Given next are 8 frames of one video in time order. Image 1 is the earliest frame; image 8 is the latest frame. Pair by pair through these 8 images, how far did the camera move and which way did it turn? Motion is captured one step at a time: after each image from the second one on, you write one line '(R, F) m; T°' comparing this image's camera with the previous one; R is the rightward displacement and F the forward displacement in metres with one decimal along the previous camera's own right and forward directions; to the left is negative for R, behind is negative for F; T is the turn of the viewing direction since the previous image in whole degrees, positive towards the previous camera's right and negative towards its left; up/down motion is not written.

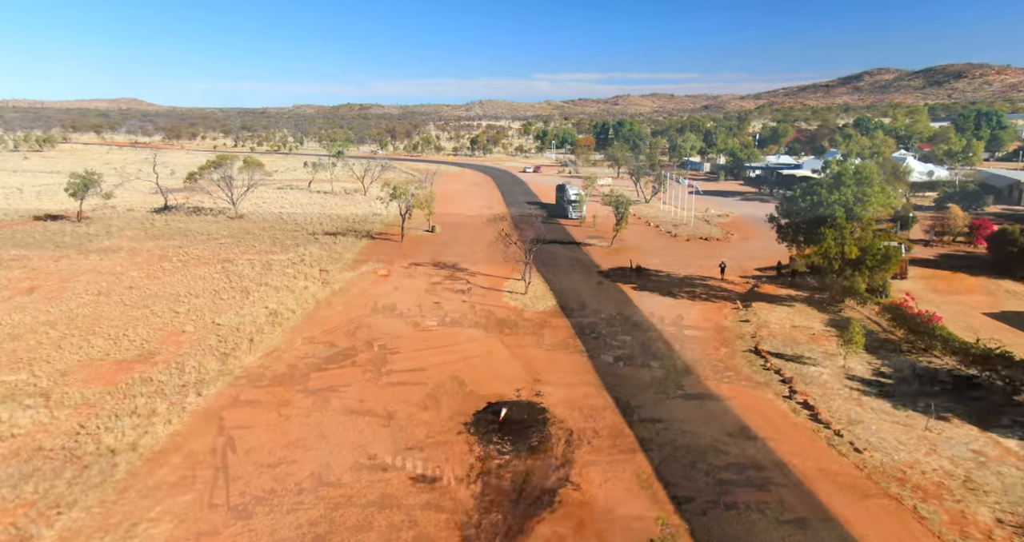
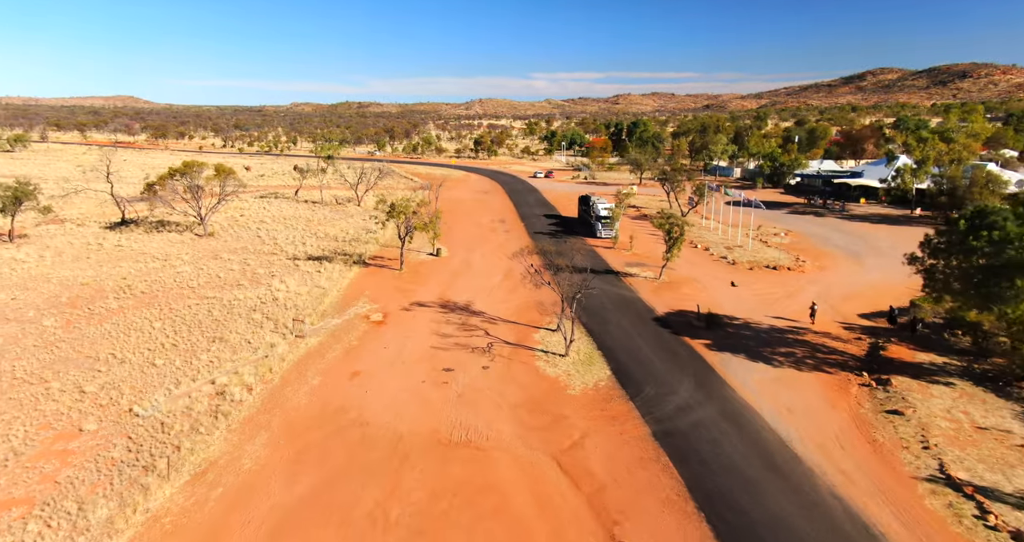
(-1.3, +7.9) m; 0°
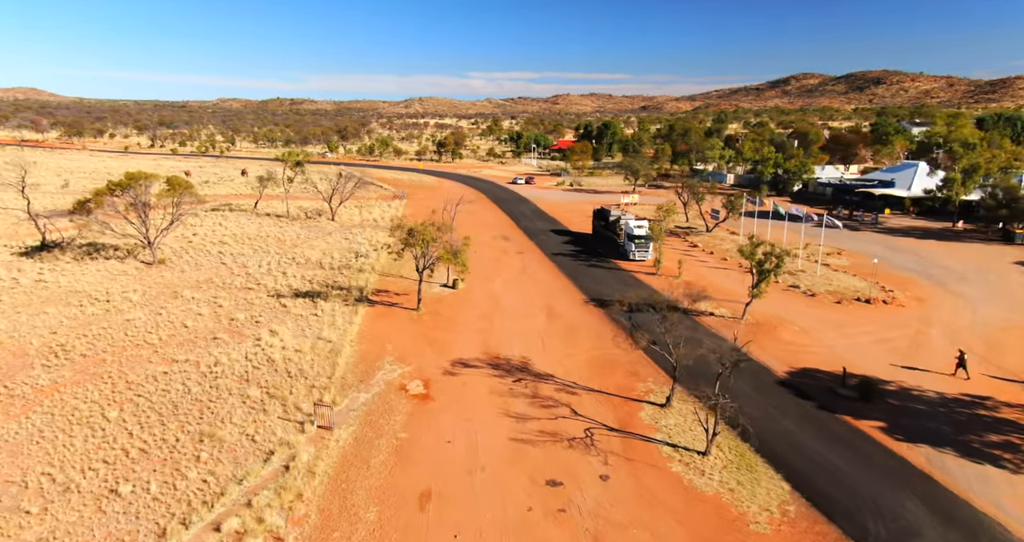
(-4.8, +6.8) m; +6°
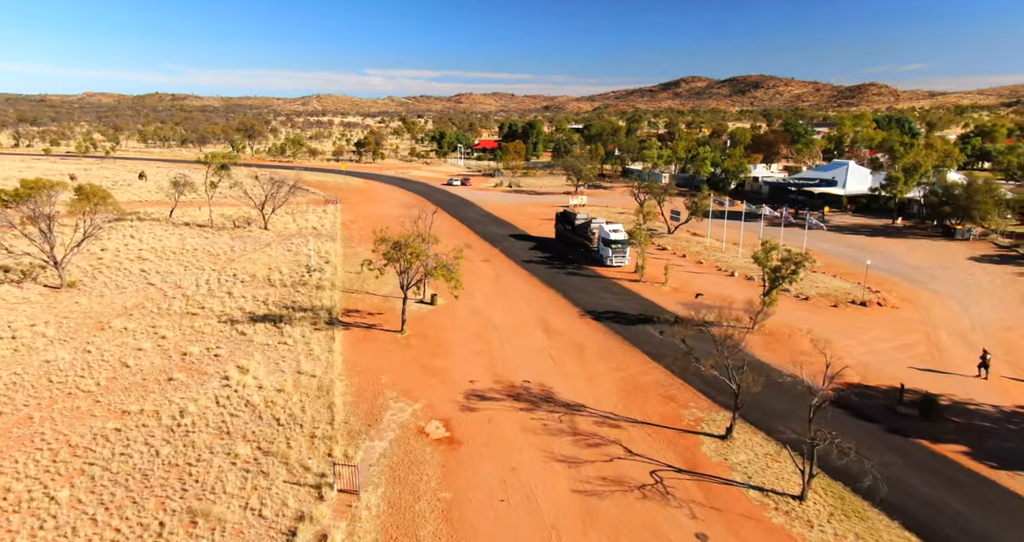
(-3.6, +2.8) m; +9°
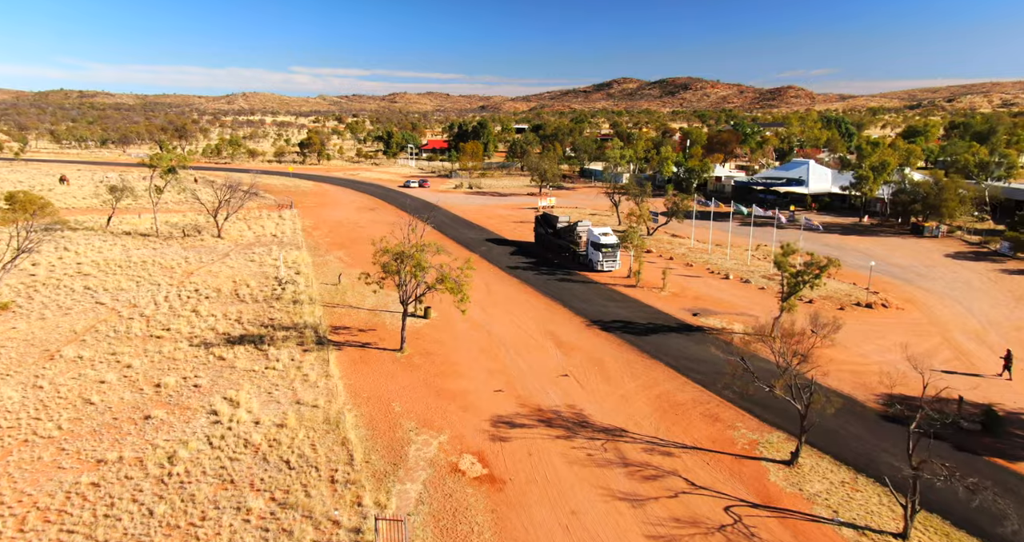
(-2.7, +2.0) m; +6°
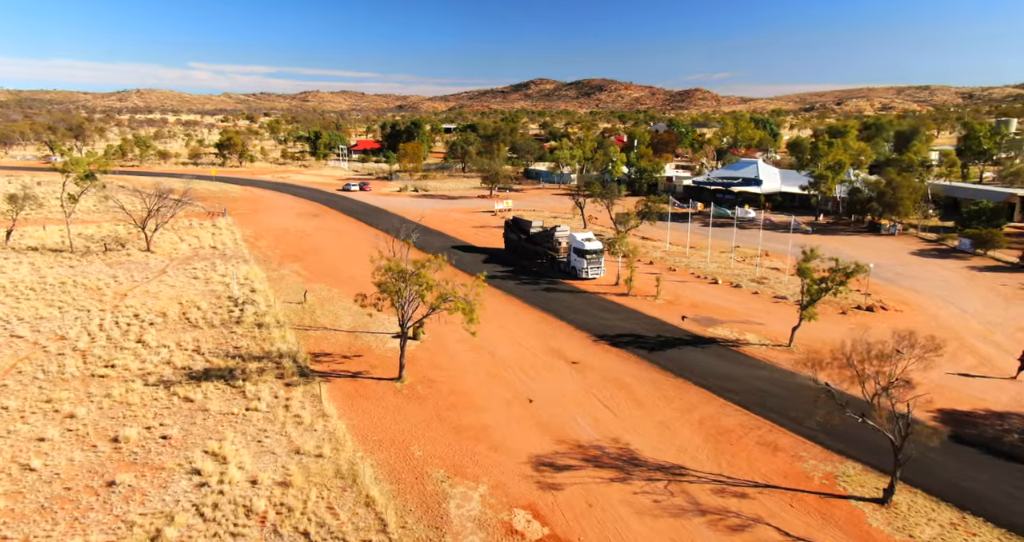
(-3.0, +2.5) m; +7°
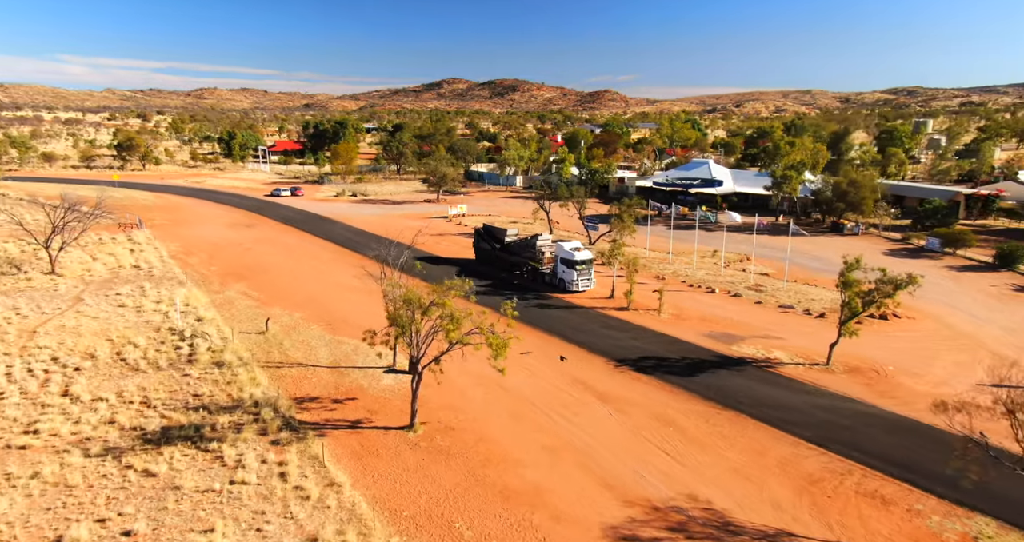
(-3.2, +3.2) m; +8°
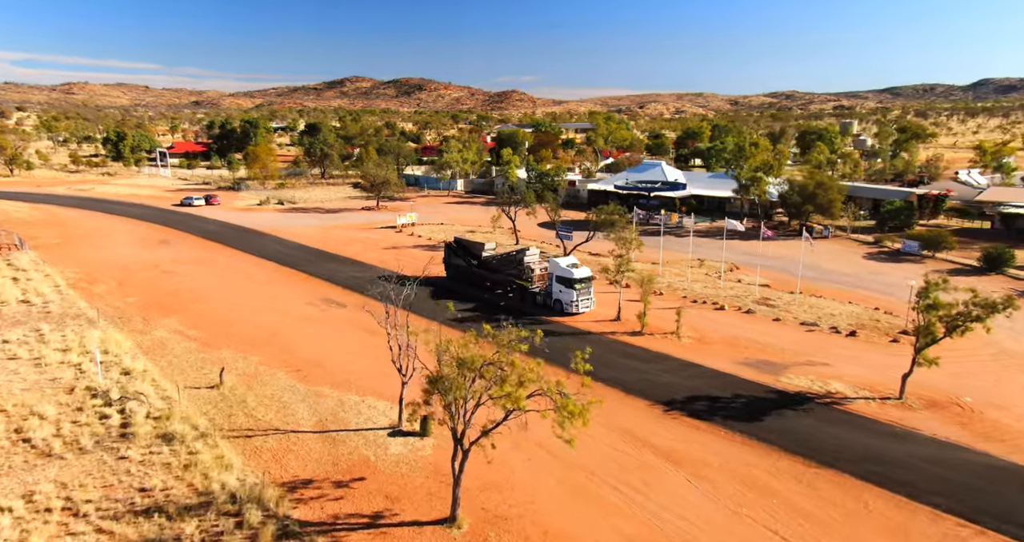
(-3.3, +4.1) m; +8°
